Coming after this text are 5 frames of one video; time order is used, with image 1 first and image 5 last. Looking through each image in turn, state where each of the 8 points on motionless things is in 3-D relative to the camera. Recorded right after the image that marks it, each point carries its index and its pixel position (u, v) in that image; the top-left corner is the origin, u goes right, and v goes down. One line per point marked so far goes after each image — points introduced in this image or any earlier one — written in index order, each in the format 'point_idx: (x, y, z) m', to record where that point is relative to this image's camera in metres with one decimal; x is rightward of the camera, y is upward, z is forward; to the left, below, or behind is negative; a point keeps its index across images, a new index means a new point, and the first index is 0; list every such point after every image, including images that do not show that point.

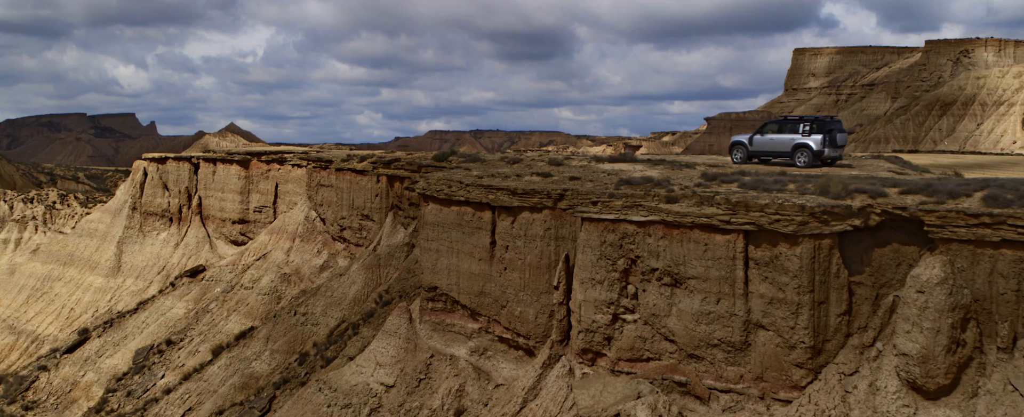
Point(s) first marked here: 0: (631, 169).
0: (+2.6, +0.9, +14.3) m
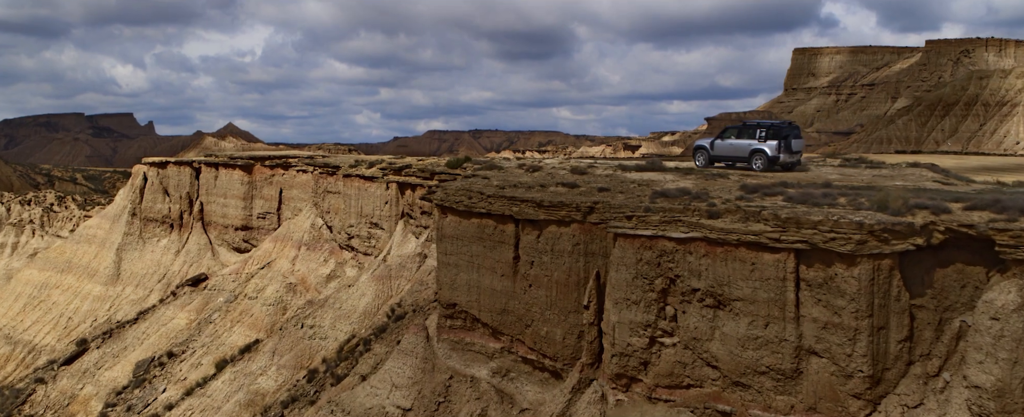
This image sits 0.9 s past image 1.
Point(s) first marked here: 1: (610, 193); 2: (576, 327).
0: (+3.1, +0.6, +13.5) m
1: (+1.9, +0.3, +12.8) m
2: (+1.2, -2.2, +12.4) m
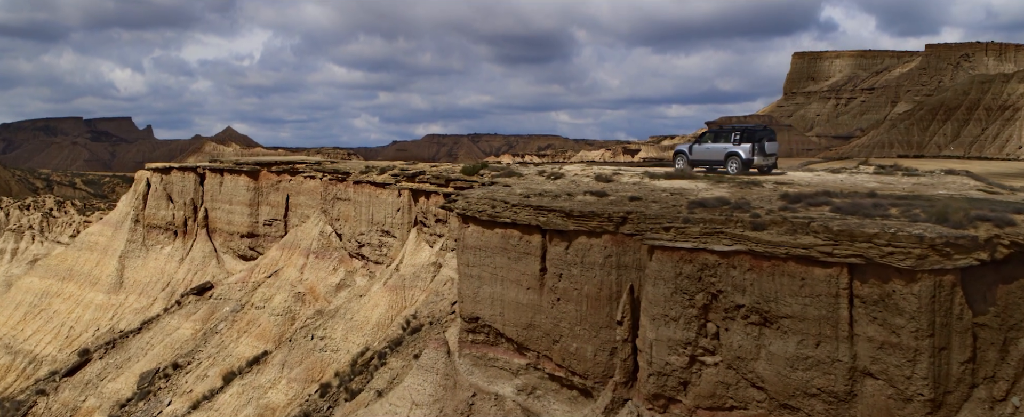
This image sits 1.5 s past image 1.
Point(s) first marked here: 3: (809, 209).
0: (+3.6, +0.4, +13.0) m
1: (+2.4, +0.1, +12.2) m
2: (+1.7, -2.4, +11.9) m
3: (+4.8, 0.0, +10.7) m
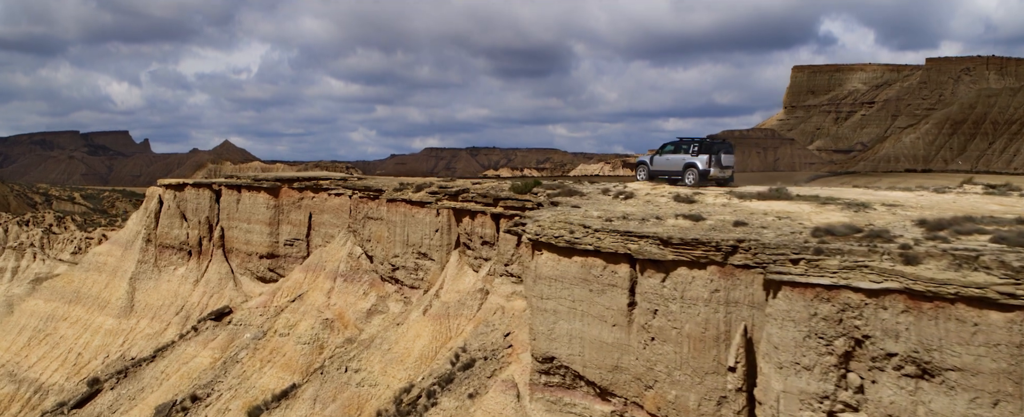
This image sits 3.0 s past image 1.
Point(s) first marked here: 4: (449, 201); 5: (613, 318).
0: (+5.0, -0.1, +11.5) m
1: (+3.9, -0.3, +10.7) m
2: (+3.2, -2.9, +10.3) m
3: (+6.3, -0.4, +9.2) m
4: (-1.9, +0.2, +19.5) m
5: (+1.8, -1.9, +11.4) m
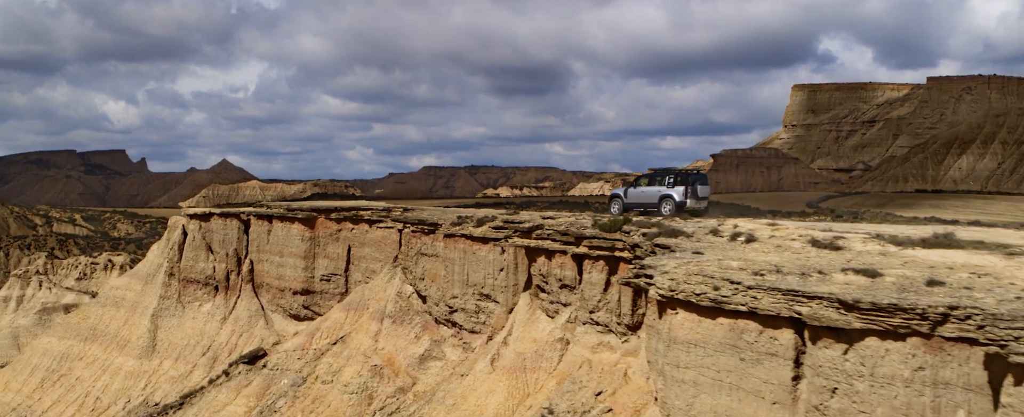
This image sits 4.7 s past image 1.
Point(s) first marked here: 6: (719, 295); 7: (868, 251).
0: (+7.1, -0.9, +9.6) m
1: (+6.0, -1.1, +8.9) m
2: (+5.3, -3.6, +8.4) m
3: (+8.4, -1.2, +7.4) m
4: (+0.1, -0.8, +17.6) m
5: (+3.8, -2.7, +9.5) m
6: (+3.1, -1.3, +10.1) m
7: (+6.0, -0.7, +11.1) m
